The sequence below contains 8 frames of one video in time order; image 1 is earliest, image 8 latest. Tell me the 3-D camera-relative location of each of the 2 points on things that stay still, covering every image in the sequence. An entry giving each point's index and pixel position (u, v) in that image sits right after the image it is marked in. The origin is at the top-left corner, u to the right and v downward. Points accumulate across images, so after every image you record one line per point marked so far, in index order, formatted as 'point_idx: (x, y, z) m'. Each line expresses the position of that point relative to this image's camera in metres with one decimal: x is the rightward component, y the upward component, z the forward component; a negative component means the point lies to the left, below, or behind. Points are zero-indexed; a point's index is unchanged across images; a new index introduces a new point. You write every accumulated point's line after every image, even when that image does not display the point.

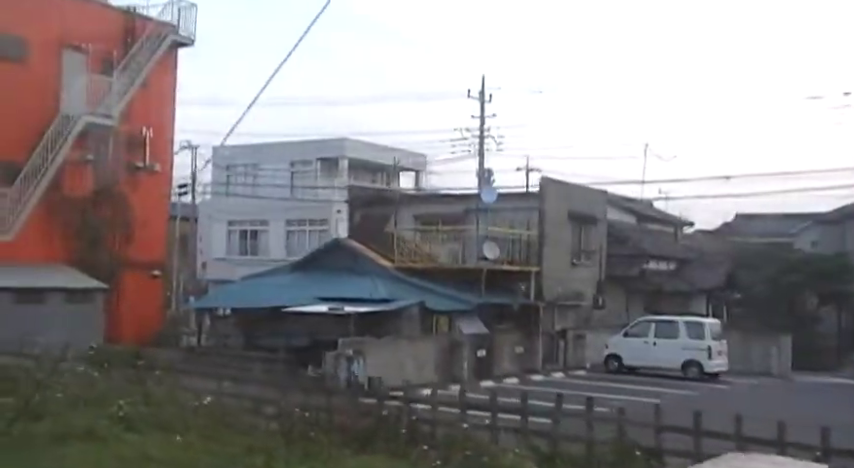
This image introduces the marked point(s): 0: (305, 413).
0: (-1.6, -2.4, +14.2) m
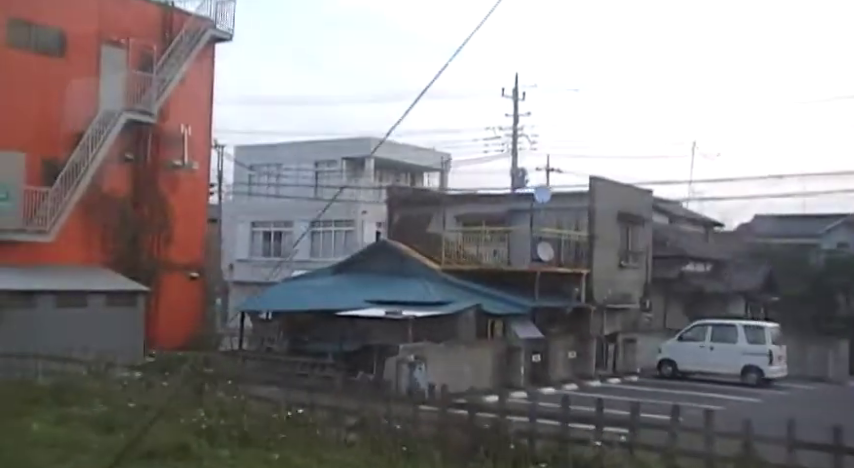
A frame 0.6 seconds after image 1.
0: (-0.4, -2.4, +13.4) m
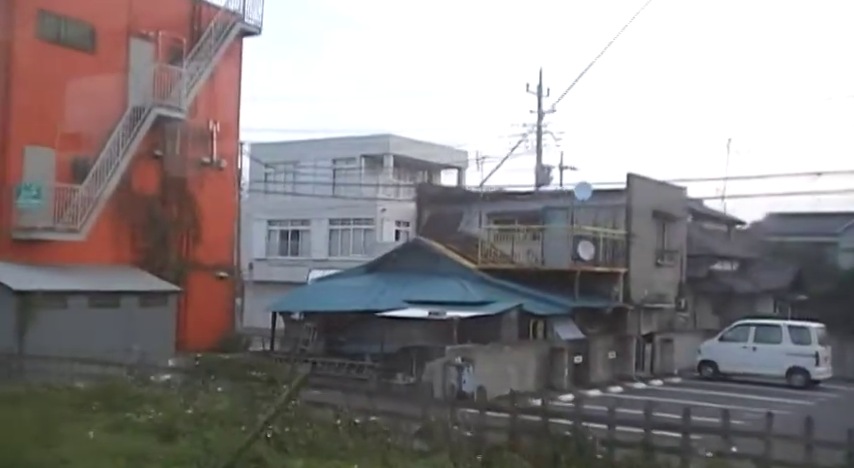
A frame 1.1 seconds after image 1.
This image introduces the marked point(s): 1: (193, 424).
0: (+0.5, -2.4, +12.8) m
1: (-2.9, -2.4, +13.1) m
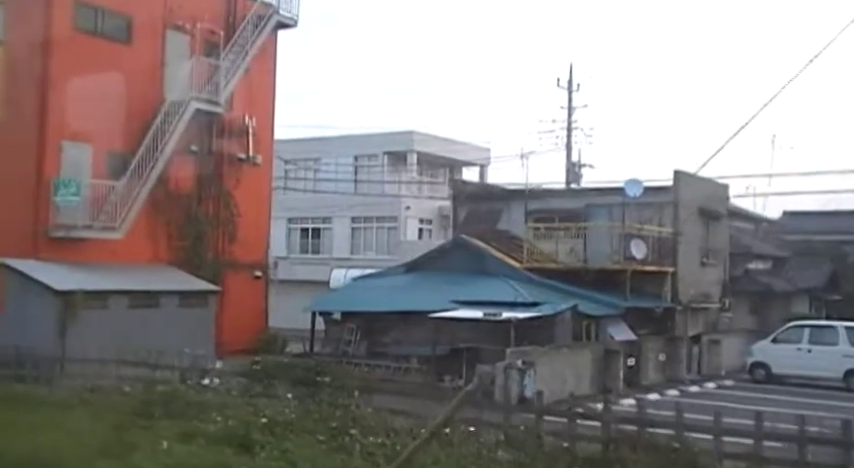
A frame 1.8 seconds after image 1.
0: (+1.5, -2.4, +12.0) m
1: (-1.9, -2.4, +12.3) m
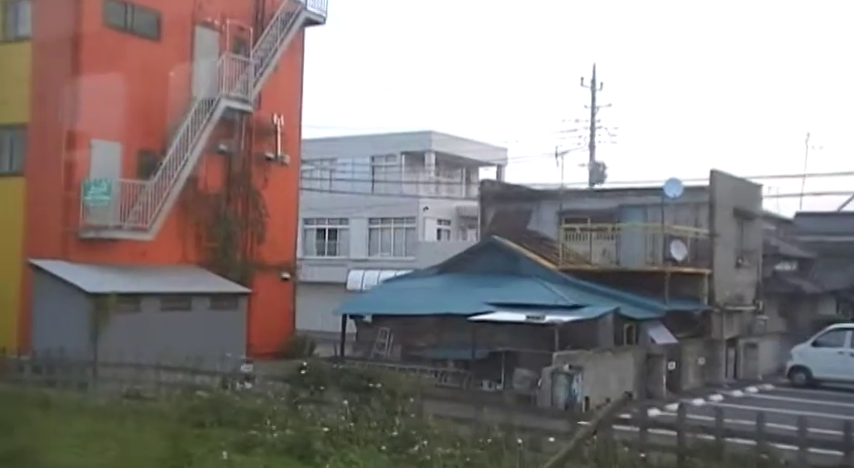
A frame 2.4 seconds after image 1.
0: (+2.3, -2.4, +11.5) m
1: (-1.1, -2.4, +11.8) m
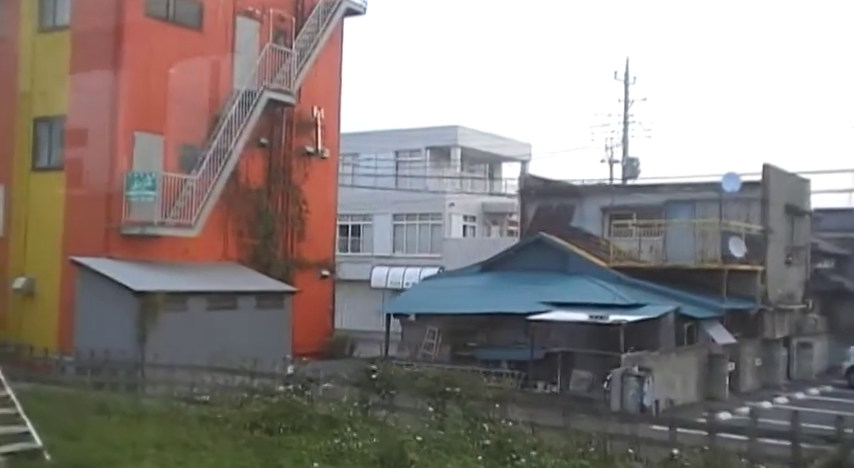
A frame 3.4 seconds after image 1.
0: (+3.4, -2.4, +10.8) m
1: (0.0, -2.3, +11.1) m
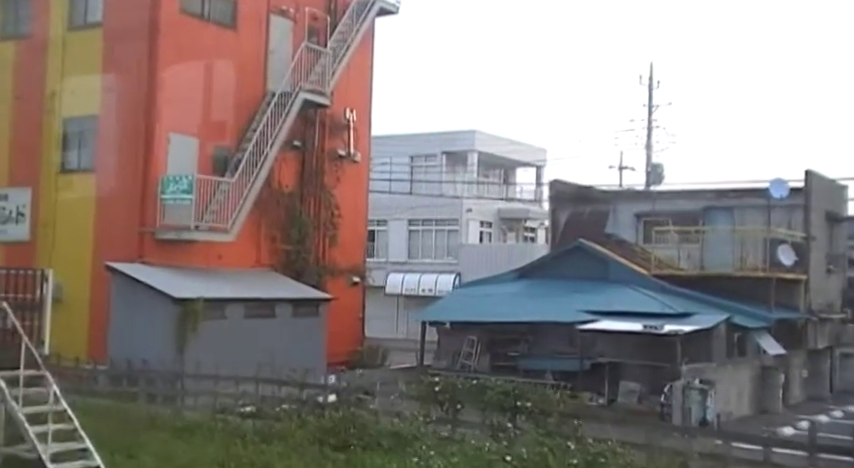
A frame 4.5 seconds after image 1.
0: (+4.3, -2.5, +10.1) m
1: (+0.9, -2.4, +10.4) m
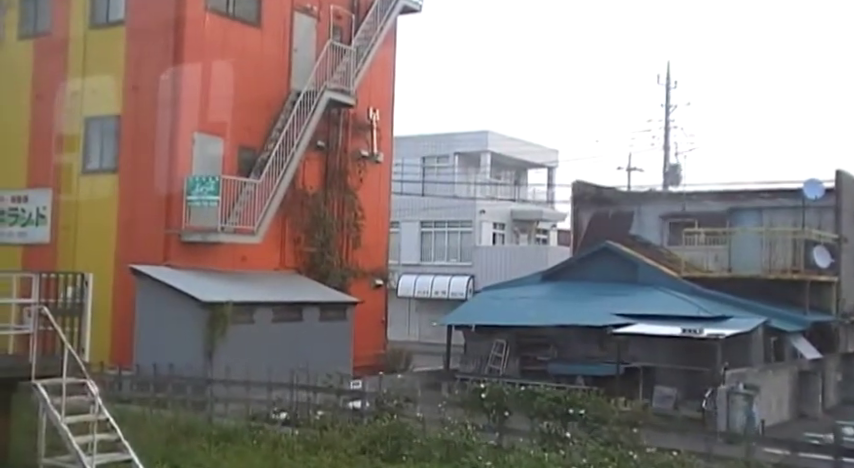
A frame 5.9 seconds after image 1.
0: (+4.9, -2.5, +9.7) m
1: (+1.5, -2.4, +9.9) m
